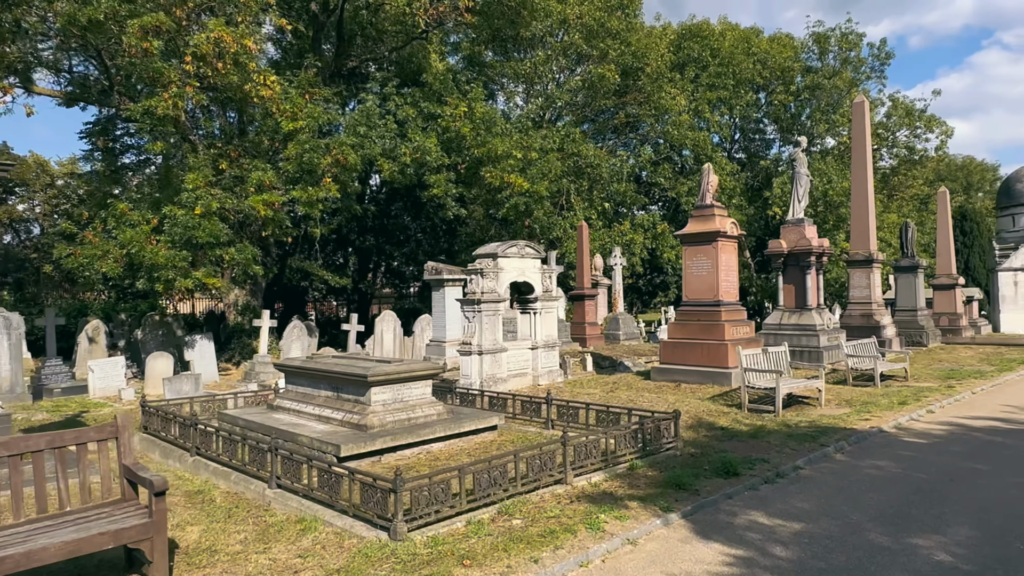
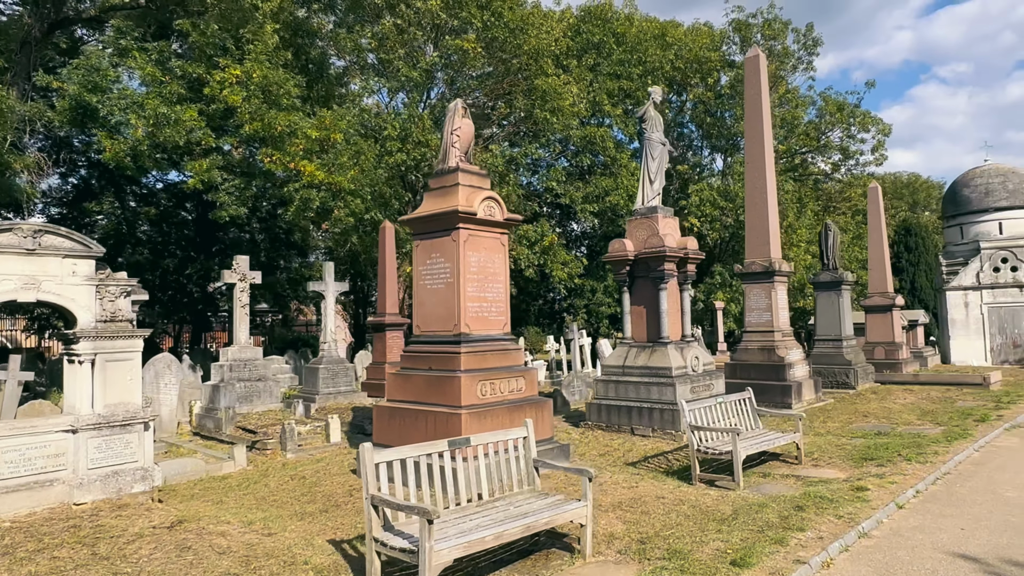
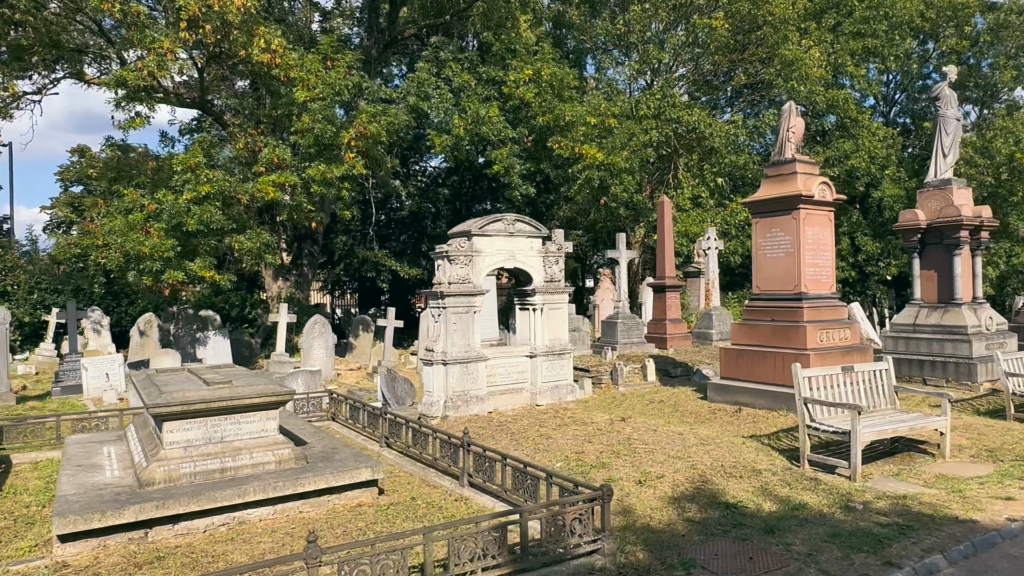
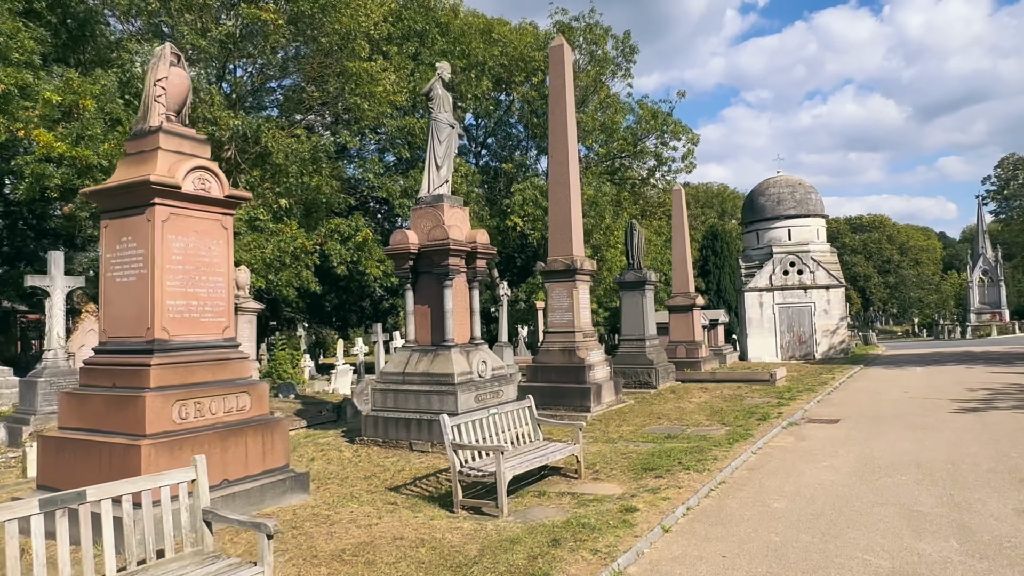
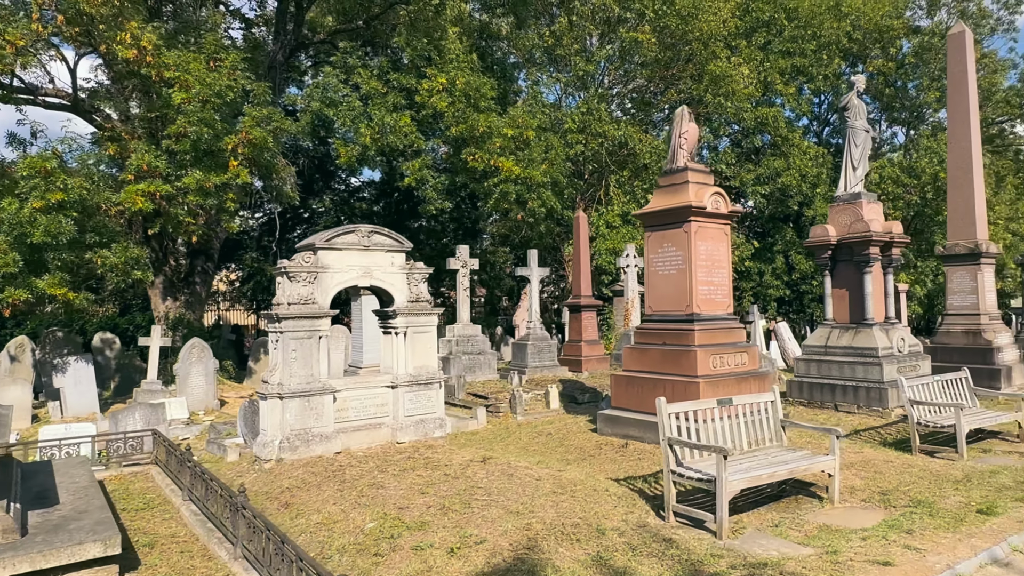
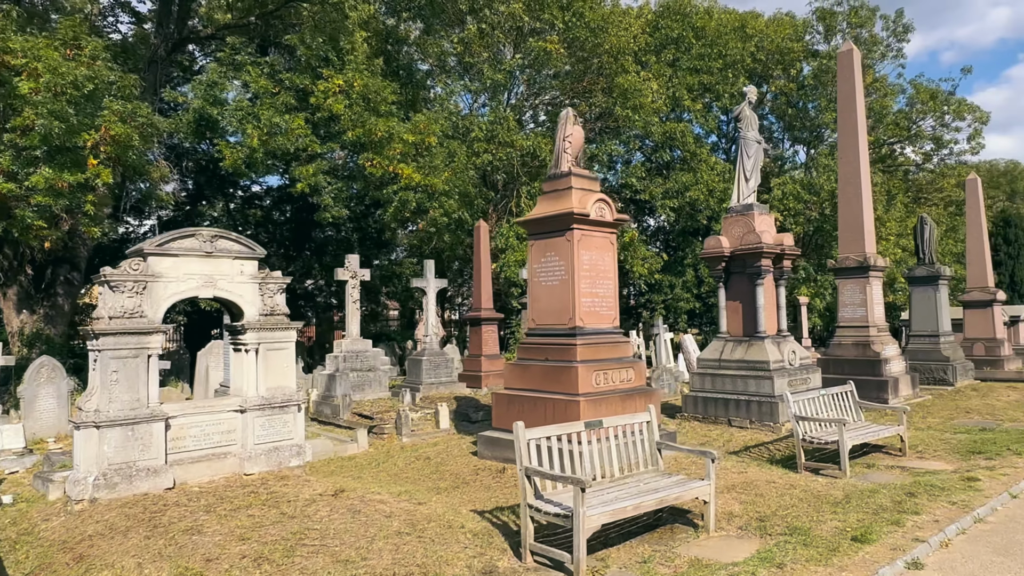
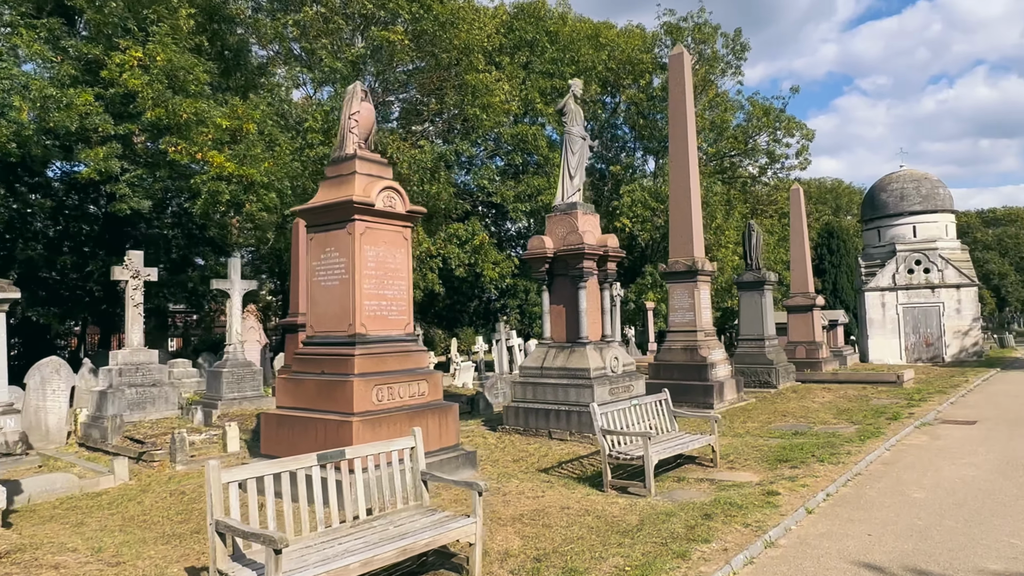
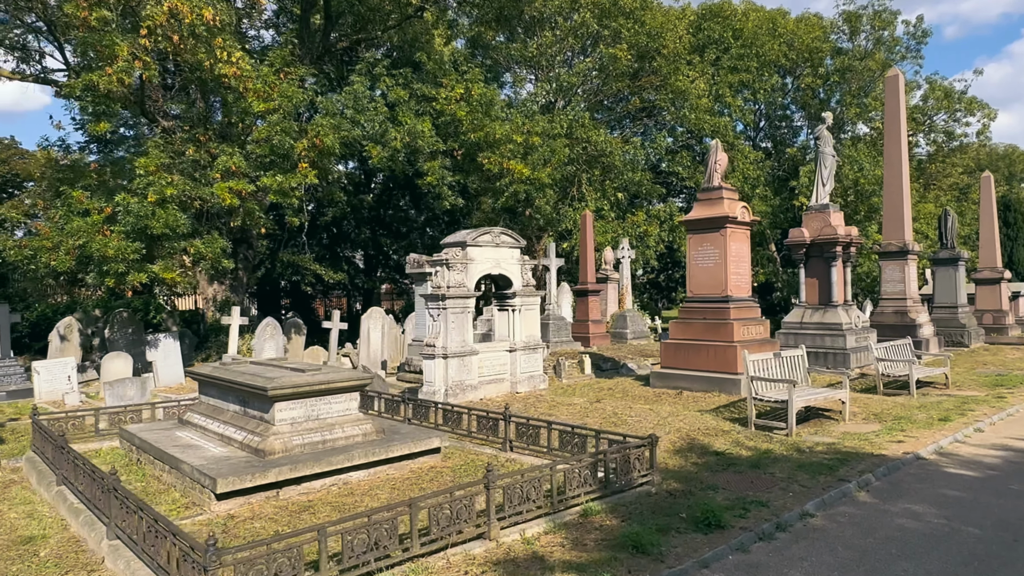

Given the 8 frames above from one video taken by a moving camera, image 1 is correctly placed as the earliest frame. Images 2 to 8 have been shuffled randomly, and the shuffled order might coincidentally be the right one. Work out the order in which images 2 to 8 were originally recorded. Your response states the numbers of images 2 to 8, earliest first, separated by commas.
8, 3, 5, 6, 2, 7, 4
